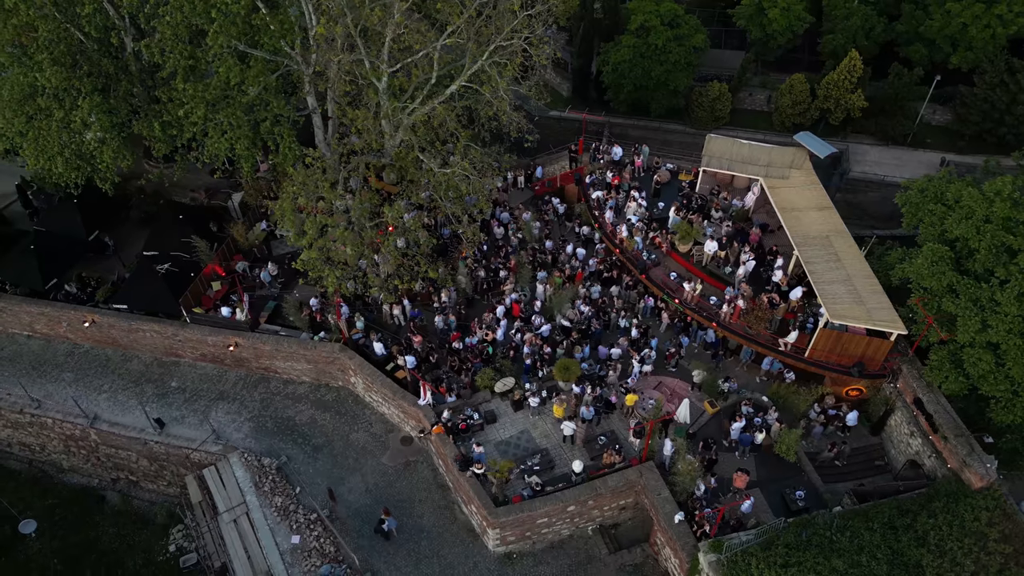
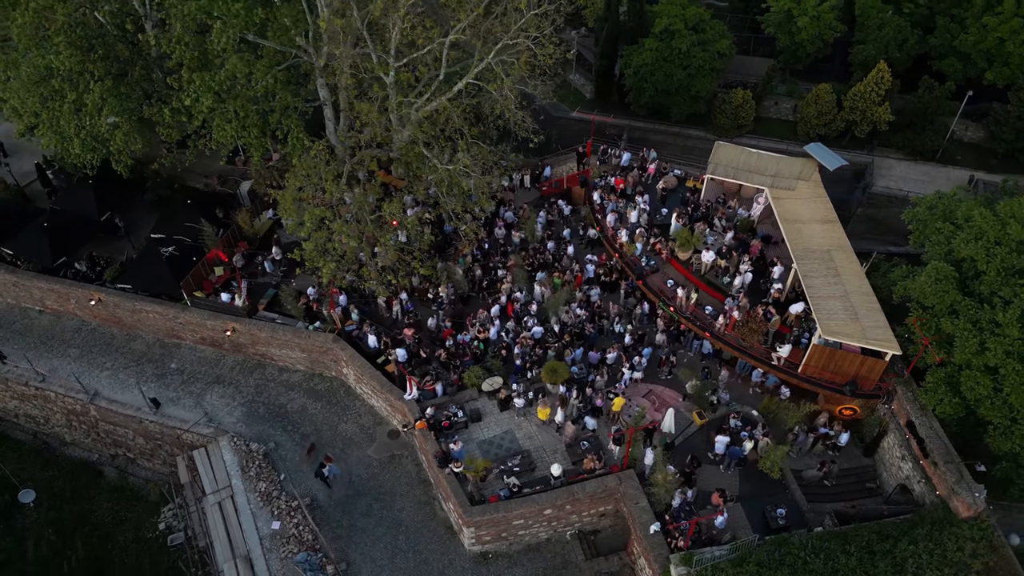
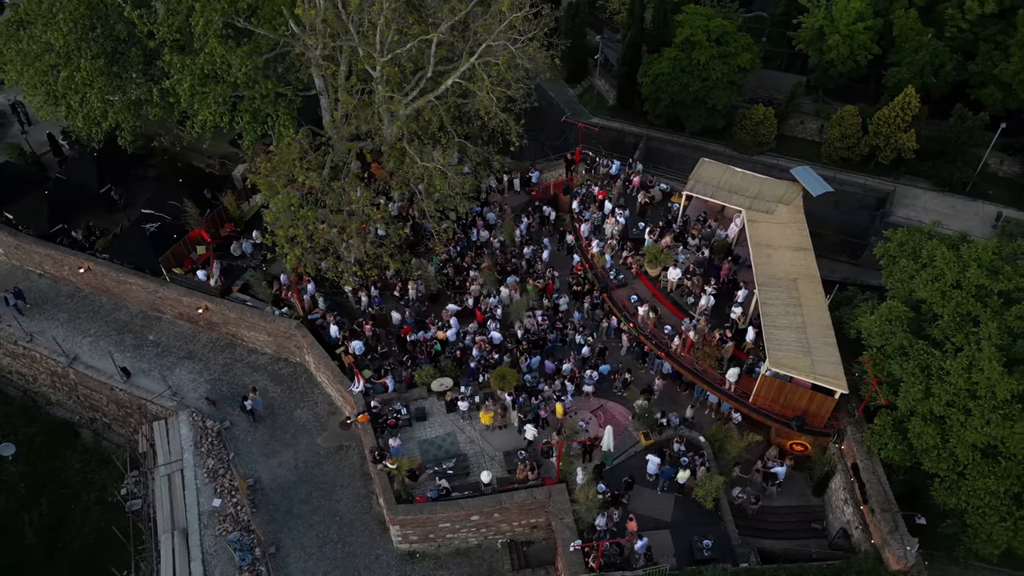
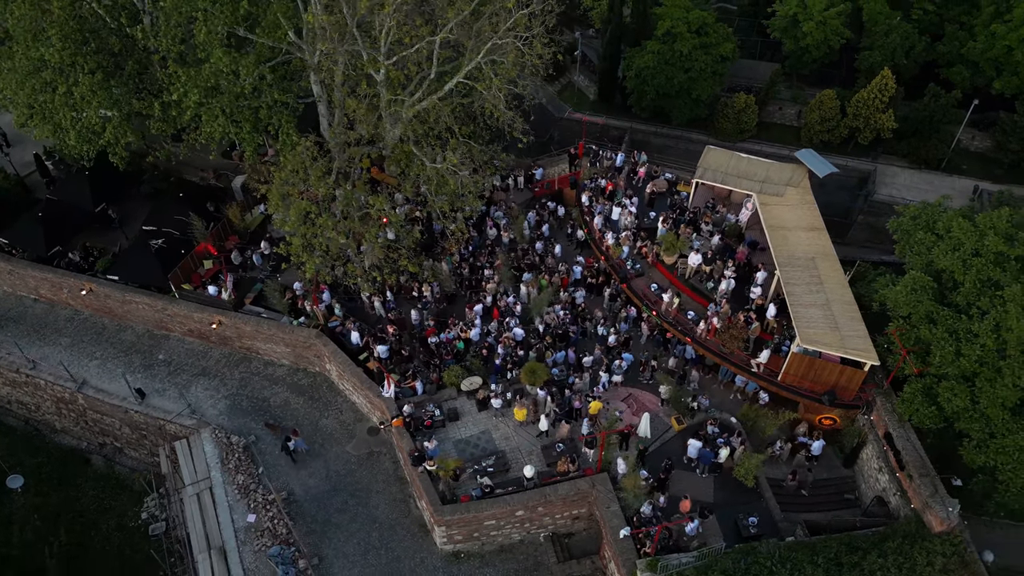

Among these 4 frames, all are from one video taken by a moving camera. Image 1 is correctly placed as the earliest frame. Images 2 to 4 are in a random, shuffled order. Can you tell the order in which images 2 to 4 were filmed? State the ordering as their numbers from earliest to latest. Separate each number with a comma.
2, 4, 3
